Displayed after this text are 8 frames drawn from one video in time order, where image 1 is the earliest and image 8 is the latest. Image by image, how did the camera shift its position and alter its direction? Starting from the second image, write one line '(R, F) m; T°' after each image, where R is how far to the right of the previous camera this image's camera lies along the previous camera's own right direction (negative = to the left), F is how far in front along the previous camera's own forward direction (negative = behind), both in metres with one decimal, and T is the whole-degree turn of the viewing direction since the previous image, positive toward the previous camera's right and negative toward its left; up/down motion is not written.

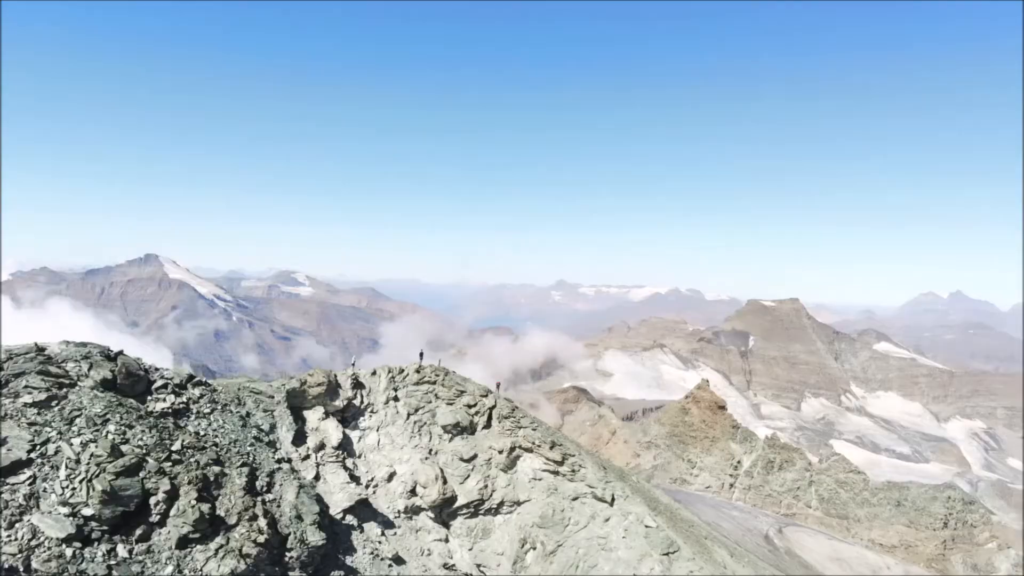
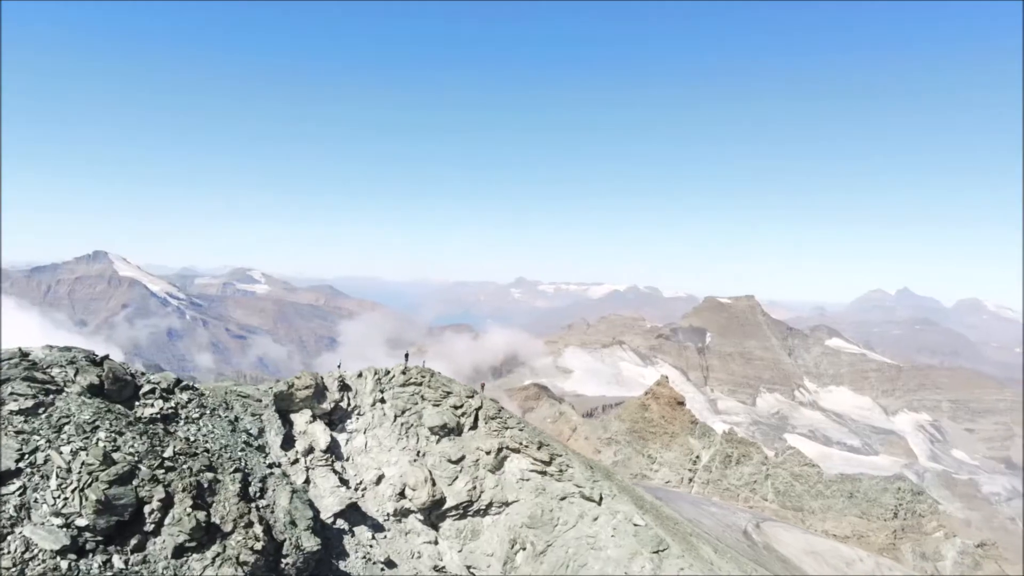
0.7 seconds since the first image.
(-0.8, -0.1) m; +2°
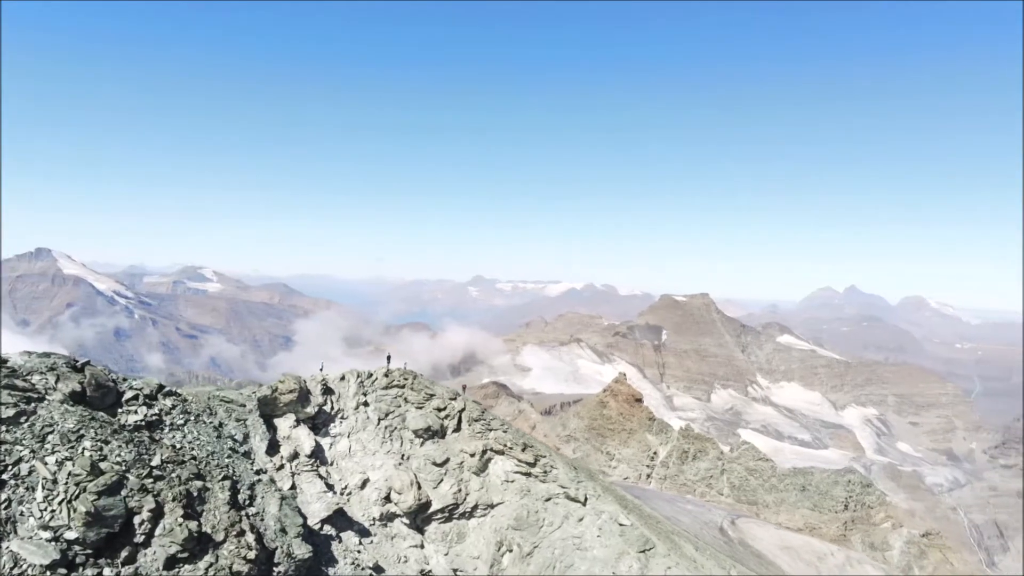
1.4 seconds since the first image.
(-0.8, 0.0) m; +3°
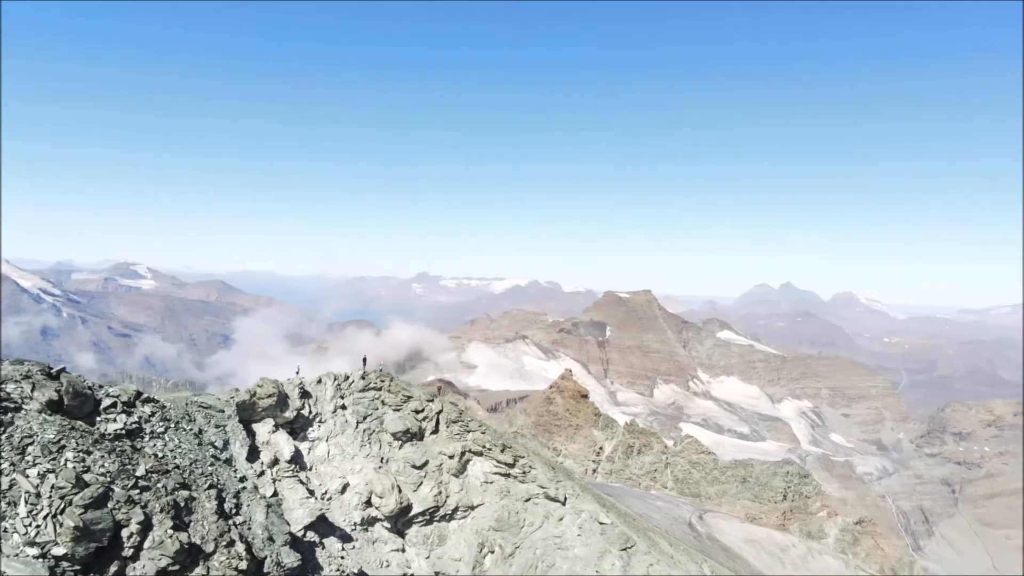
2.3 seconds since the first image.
(-1.0, -0.1) m; +4°
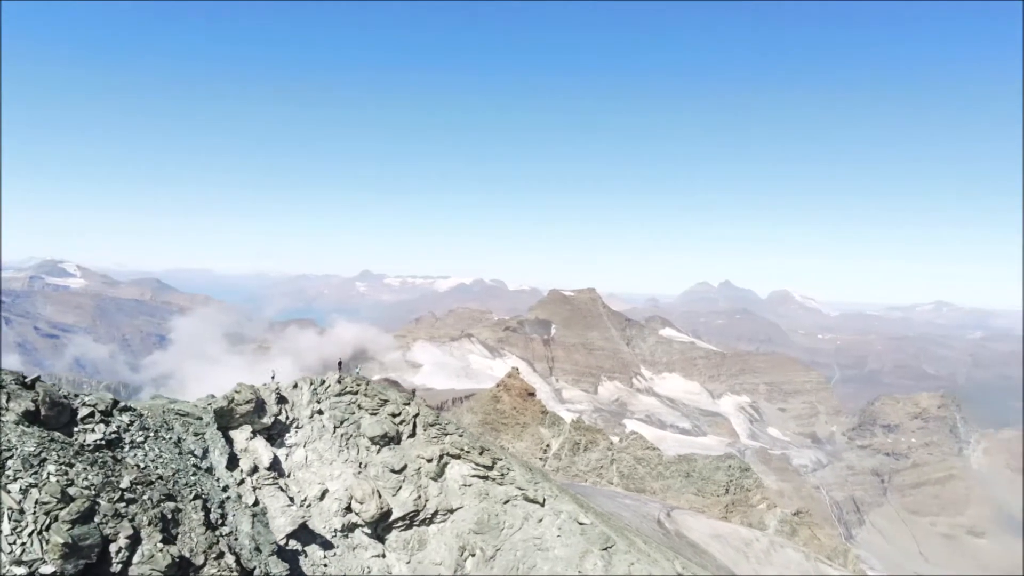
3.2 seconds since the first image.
(-1.0, -0.2) m; +4°
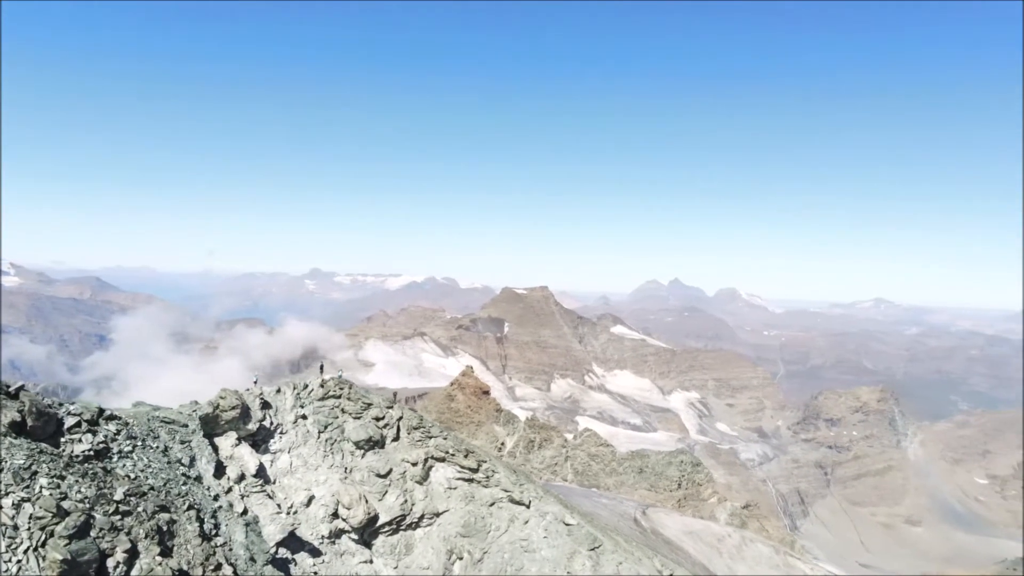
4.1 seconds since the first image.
(-1.0, -0.1) m; +3°
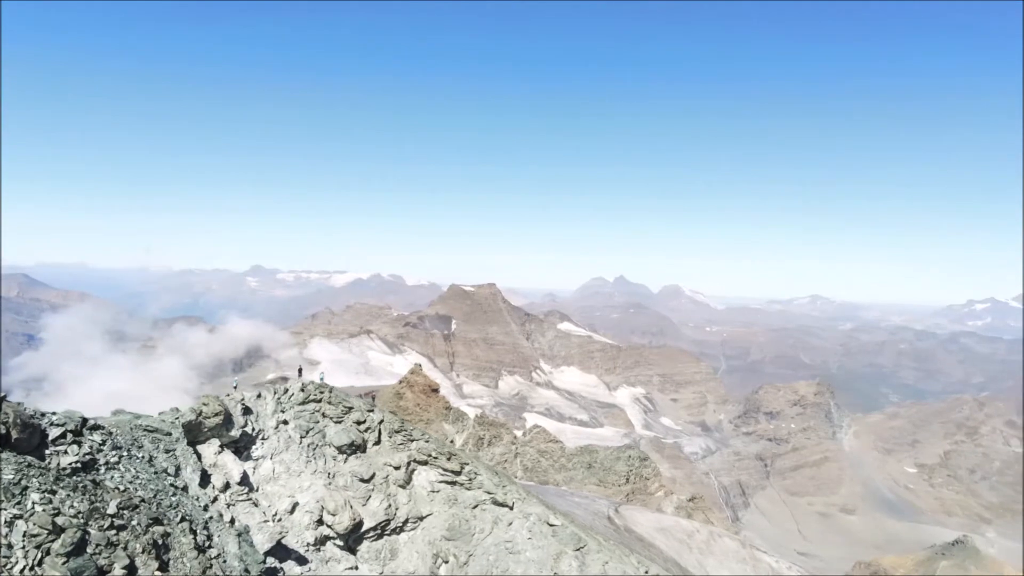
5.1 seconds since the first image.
(-1.1, -0.1) m; +3°
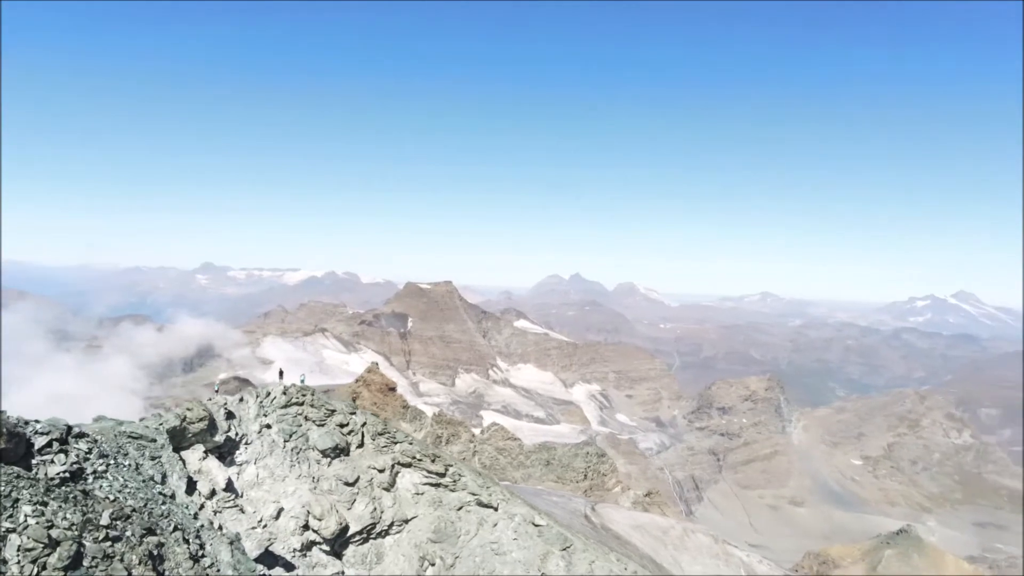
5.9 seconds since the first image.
(-0.9, -0.2) m; +3°
